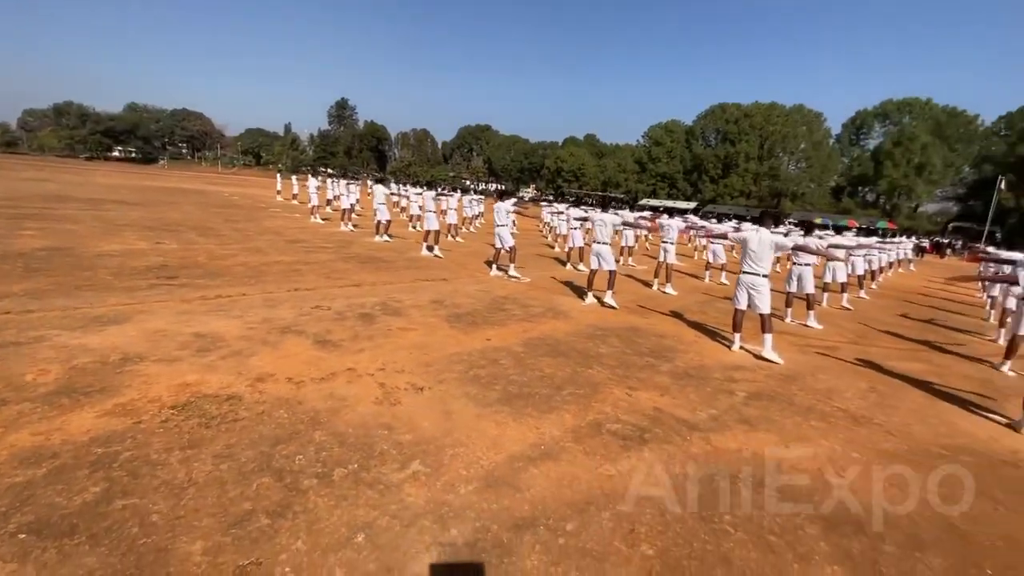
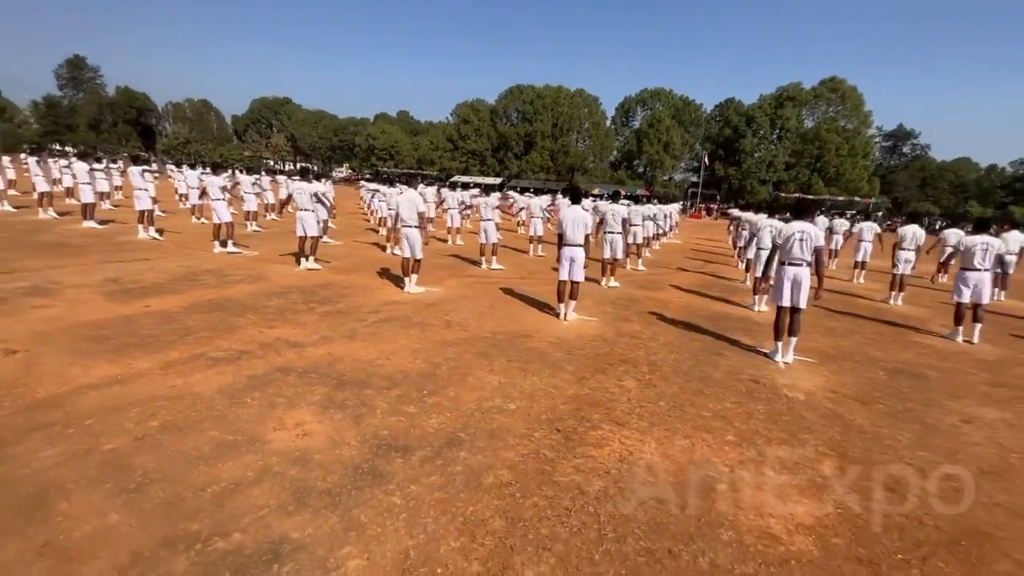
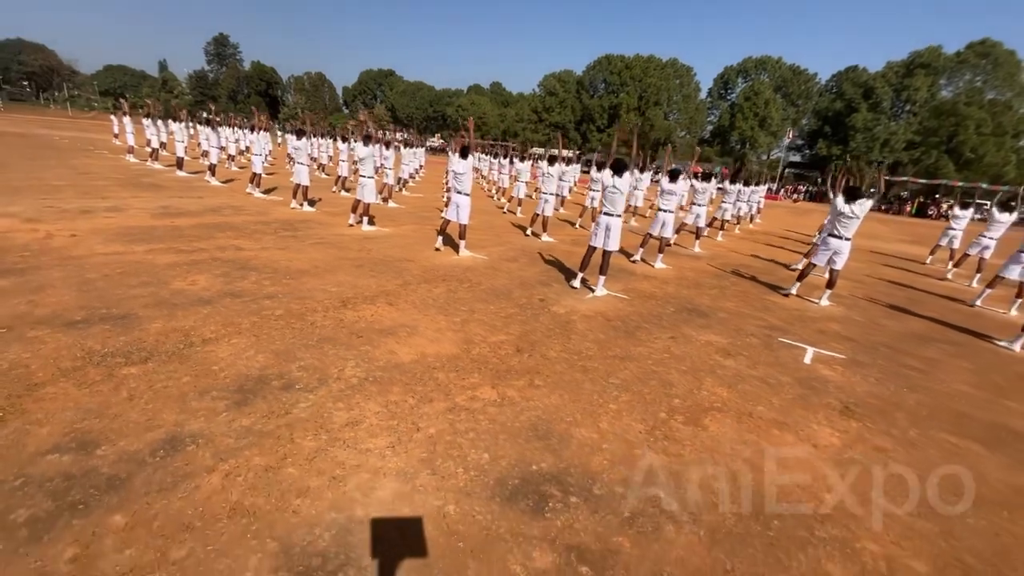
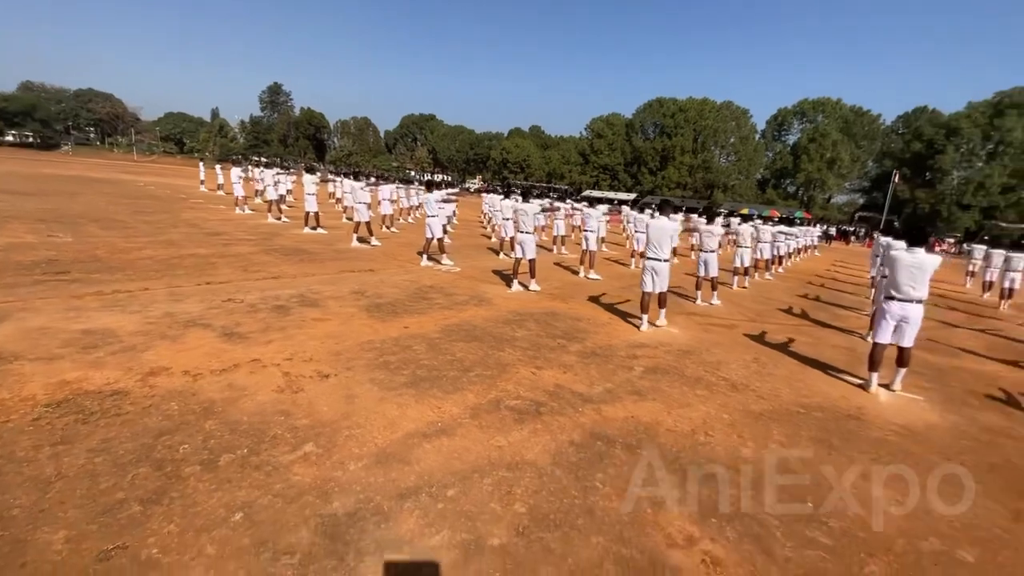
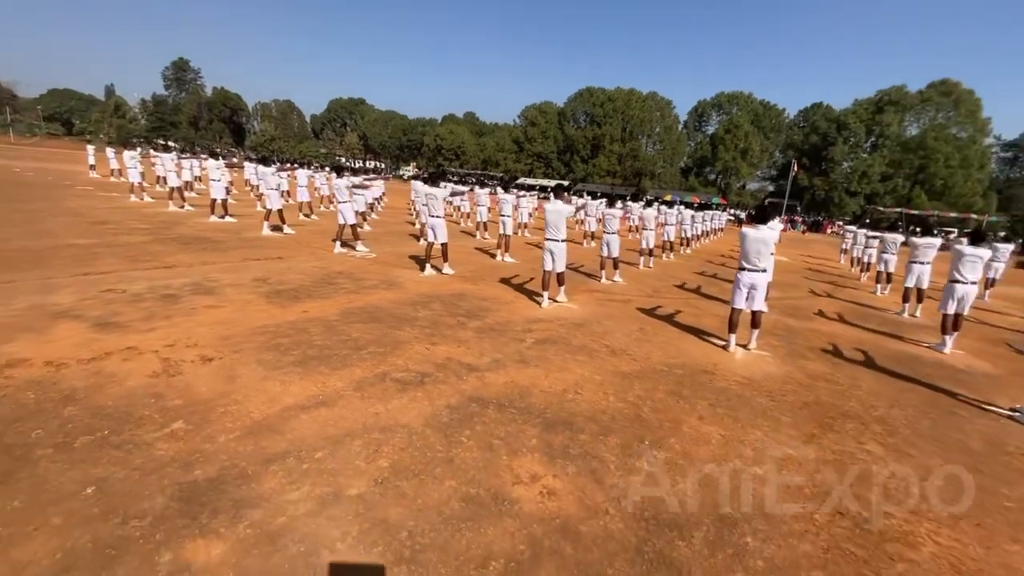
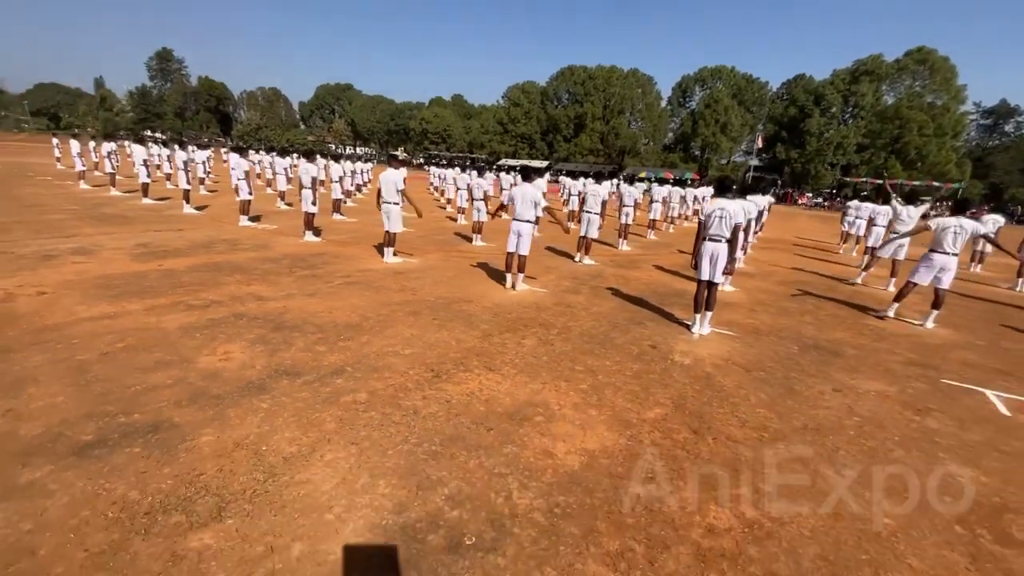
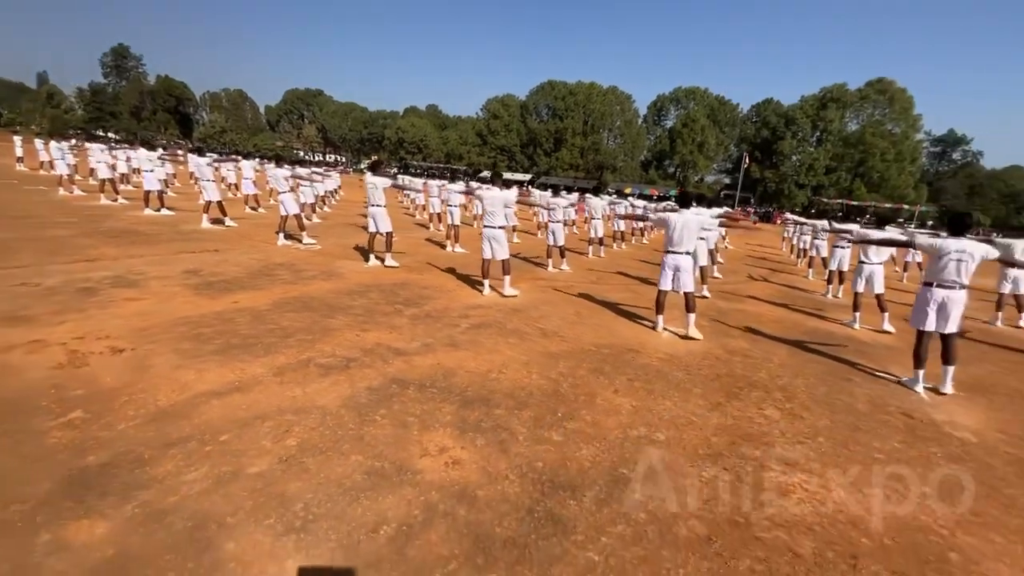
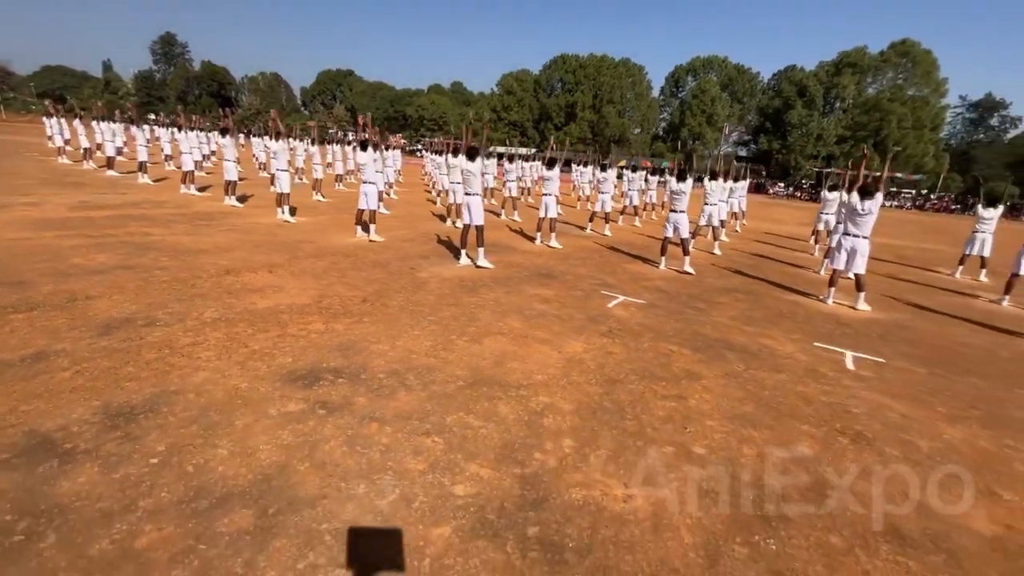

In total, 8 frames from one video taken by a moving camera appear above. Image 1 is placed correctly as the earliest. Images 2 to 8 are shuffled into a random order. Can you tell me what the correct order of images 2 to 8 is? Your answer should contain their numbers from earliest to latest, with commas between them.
4, 5, 7, 2, 6, 3, 8
